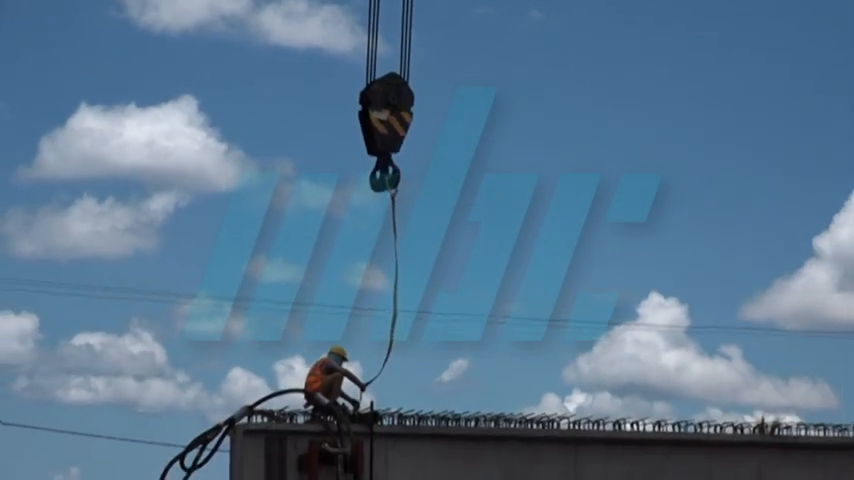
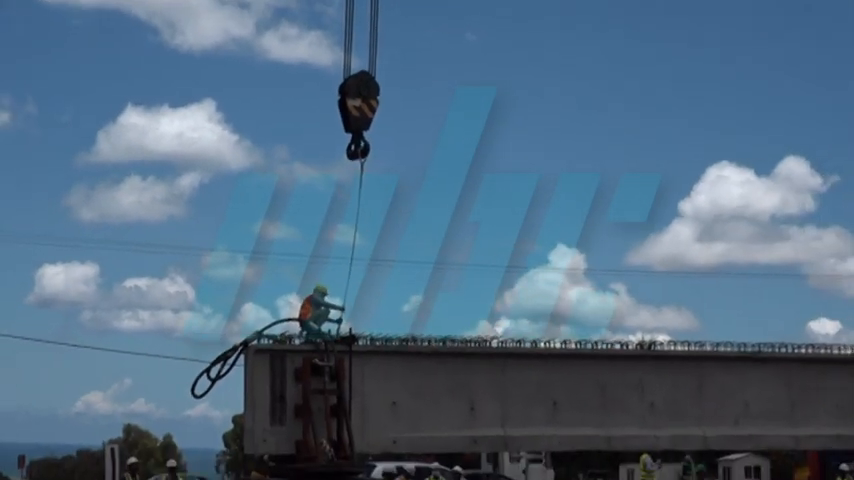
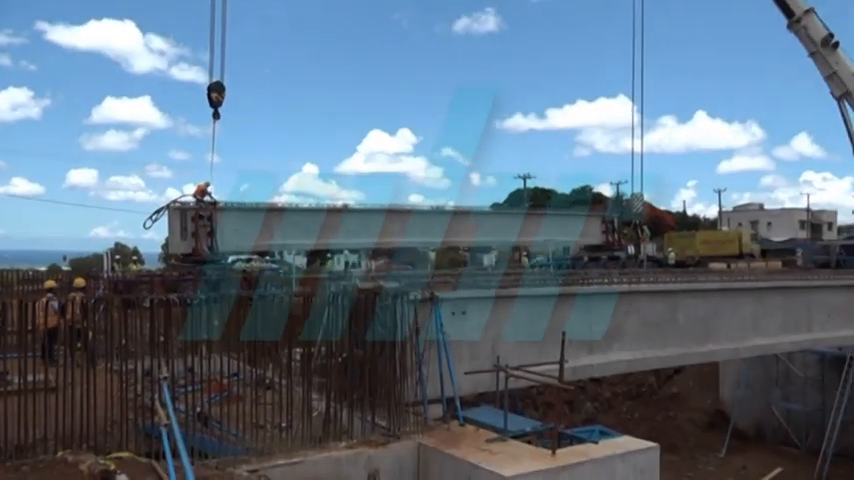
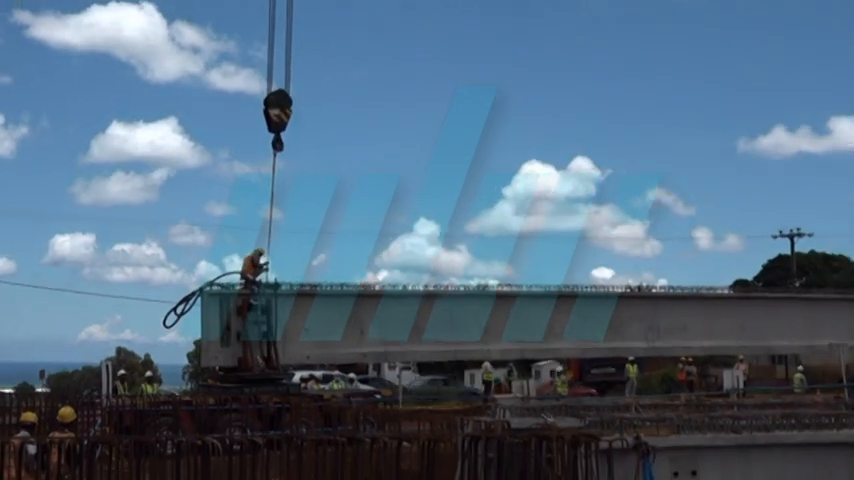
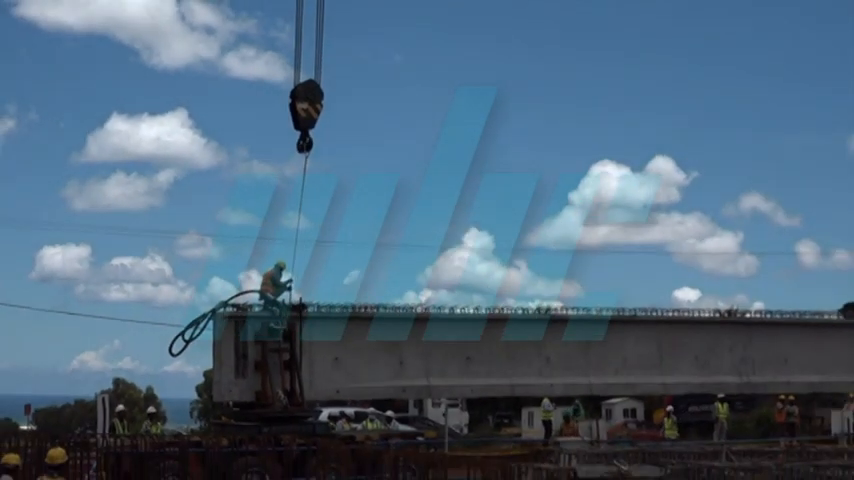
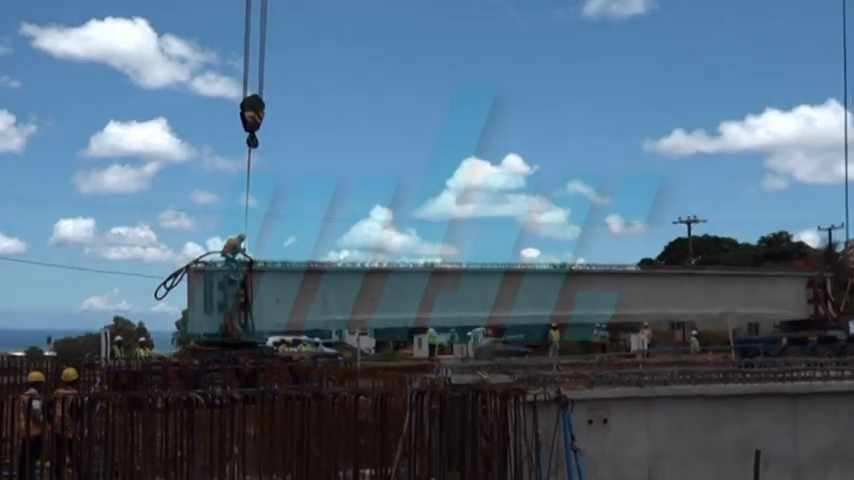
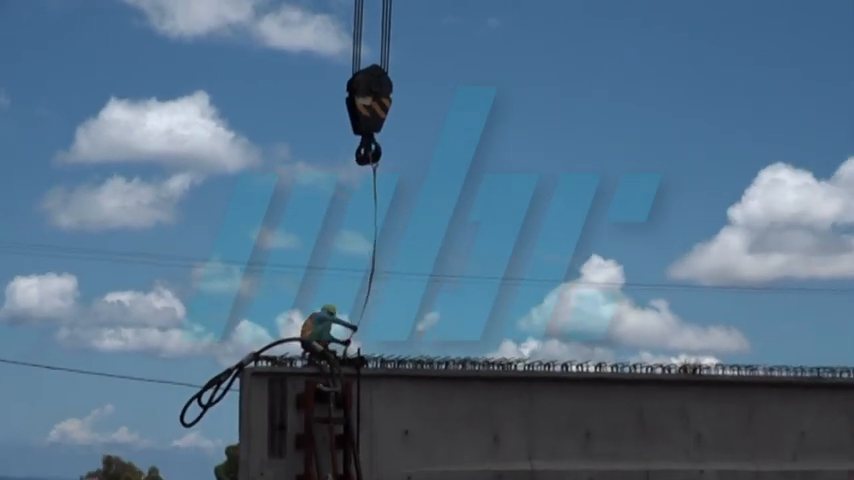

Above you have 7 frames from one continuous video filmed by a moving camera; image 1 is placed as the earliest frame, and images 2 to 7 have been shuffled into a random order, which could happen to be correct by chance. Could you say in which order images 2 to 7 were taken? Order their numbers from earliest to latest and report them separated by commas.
7, 2, 5, 4, 6, 3
